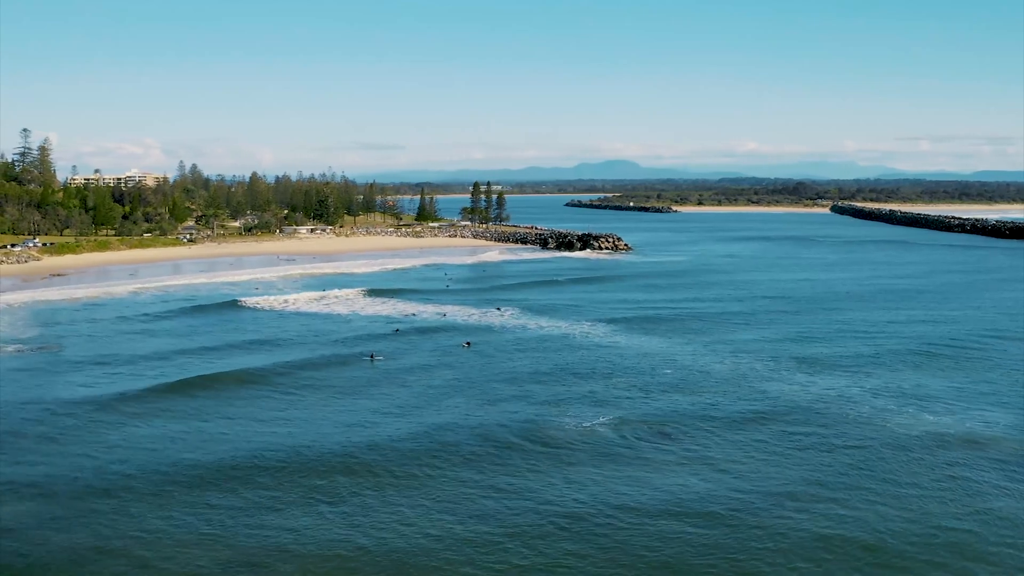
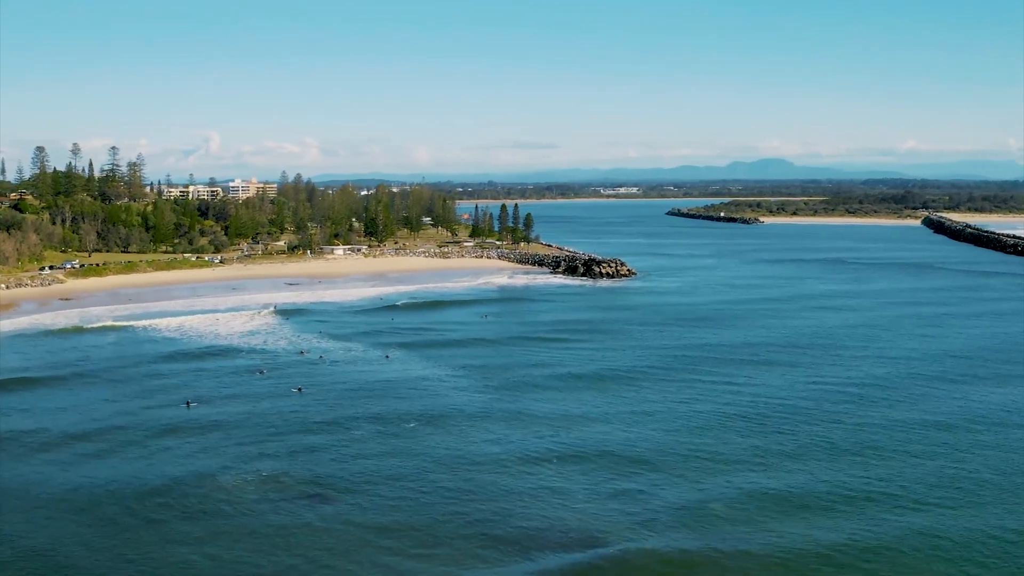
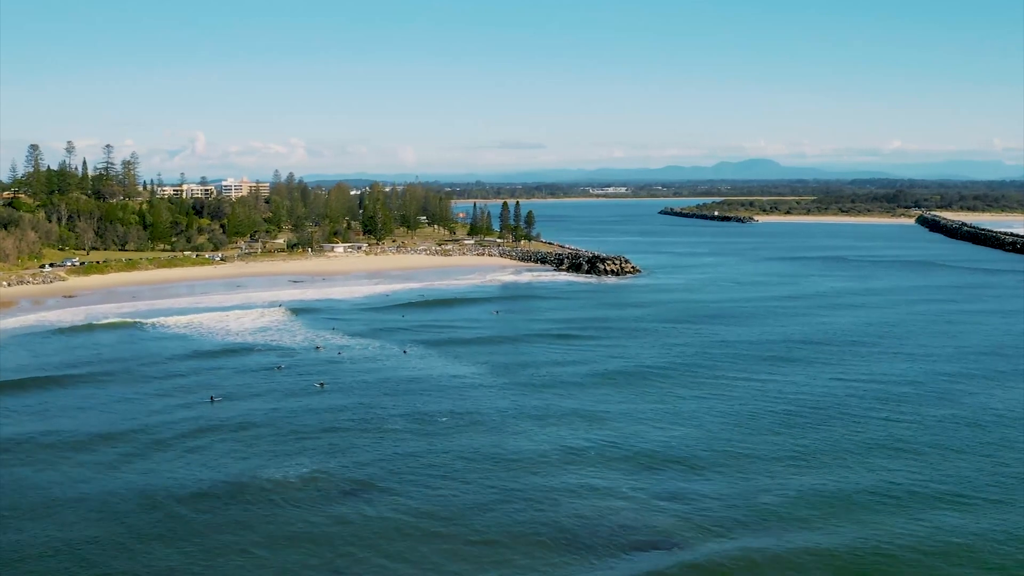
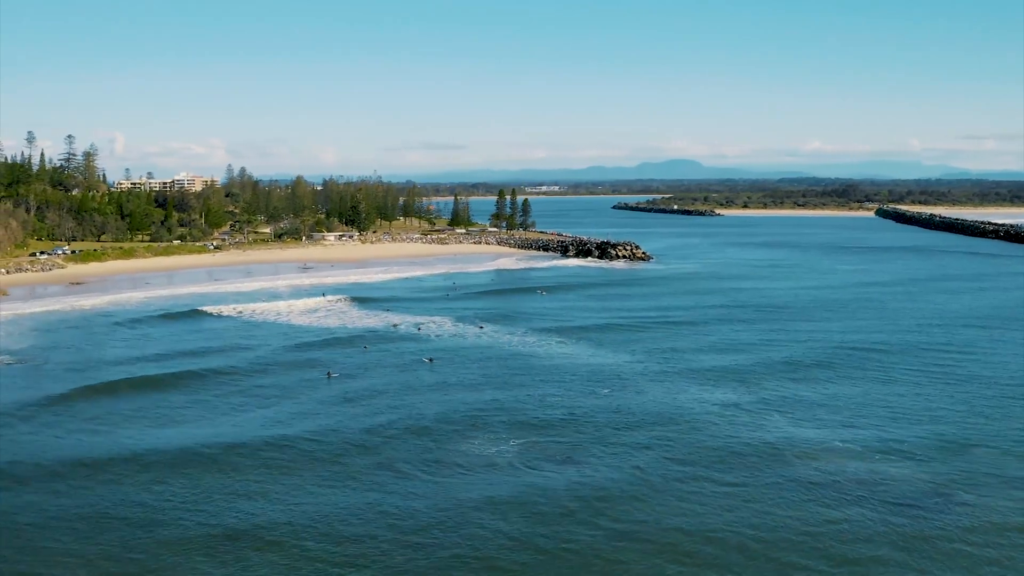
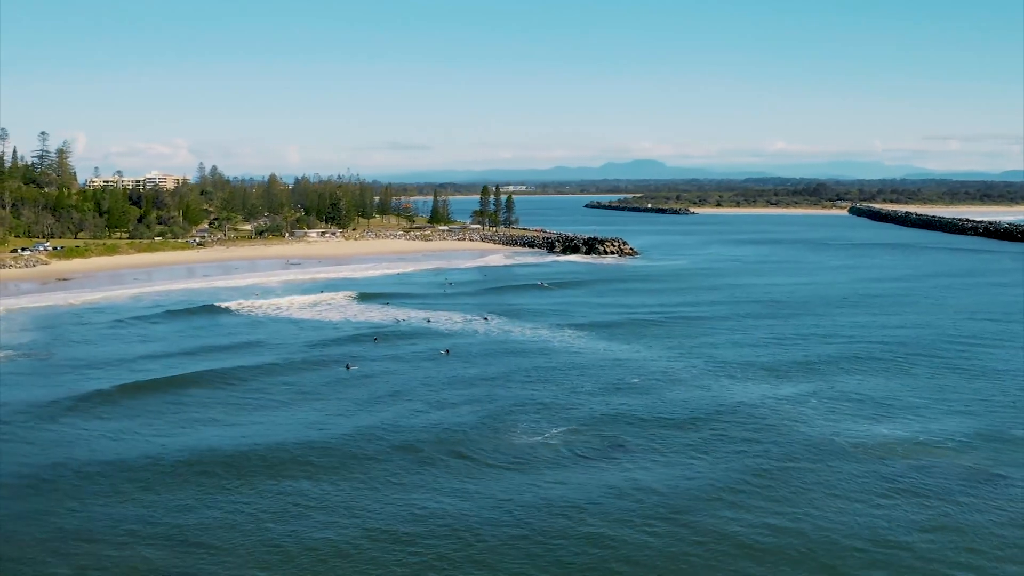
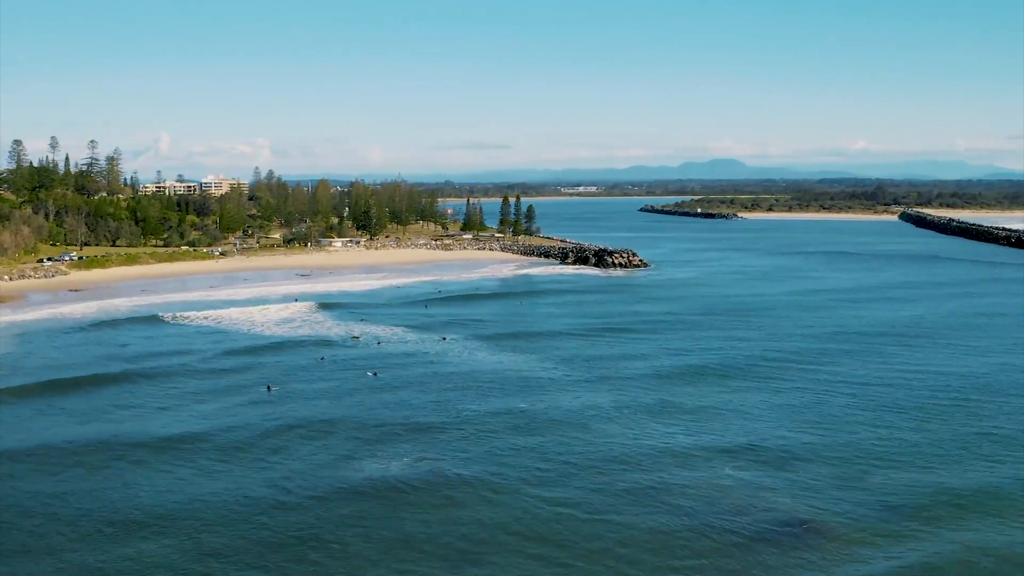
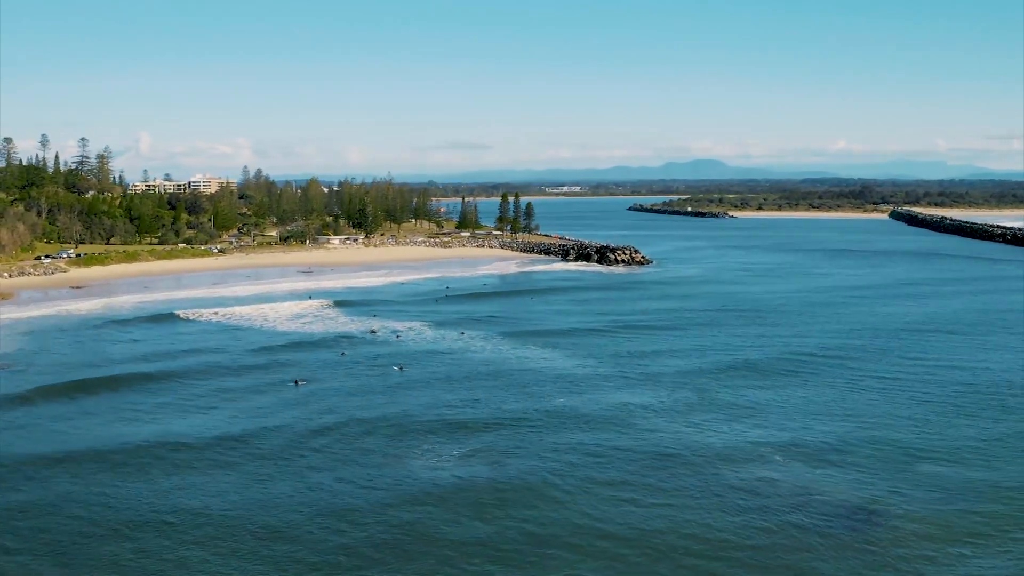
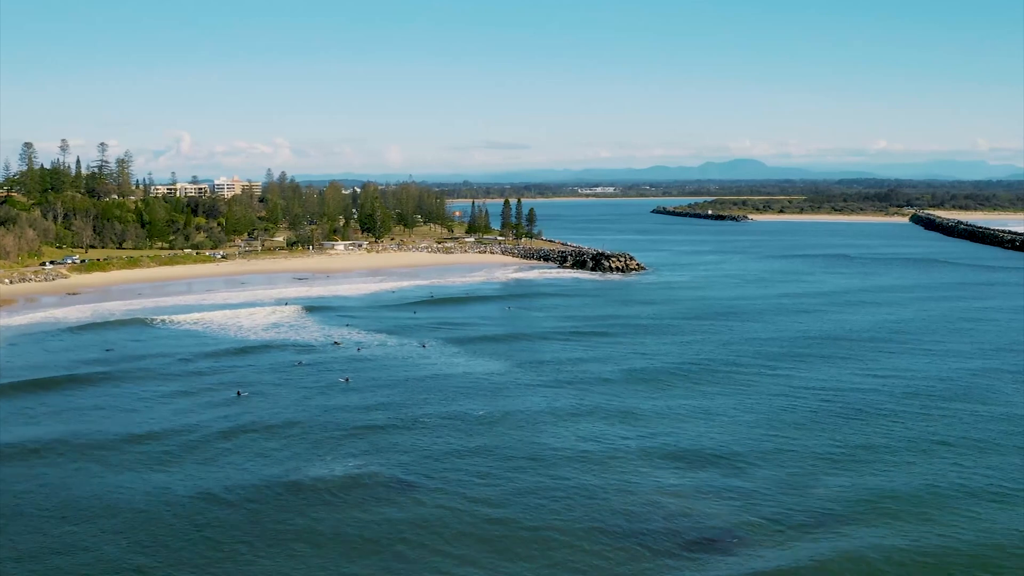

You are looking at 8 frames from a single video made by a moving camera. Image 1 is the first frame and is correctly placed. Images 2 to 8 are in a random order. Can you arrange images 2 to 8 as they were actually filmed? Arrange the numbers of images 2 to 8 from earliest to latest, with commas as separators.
5, 4, 7, 6, 8, 3, 2
